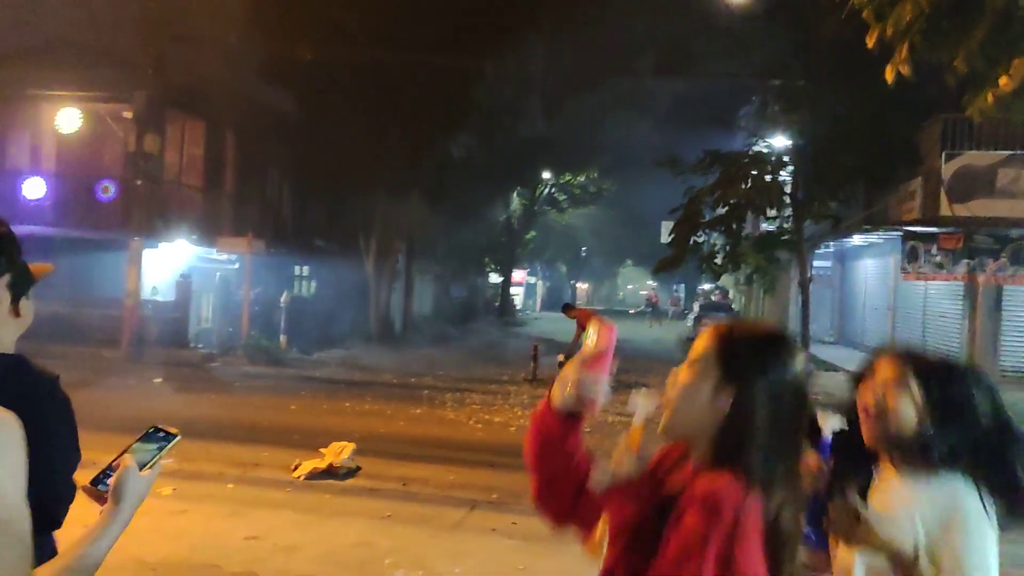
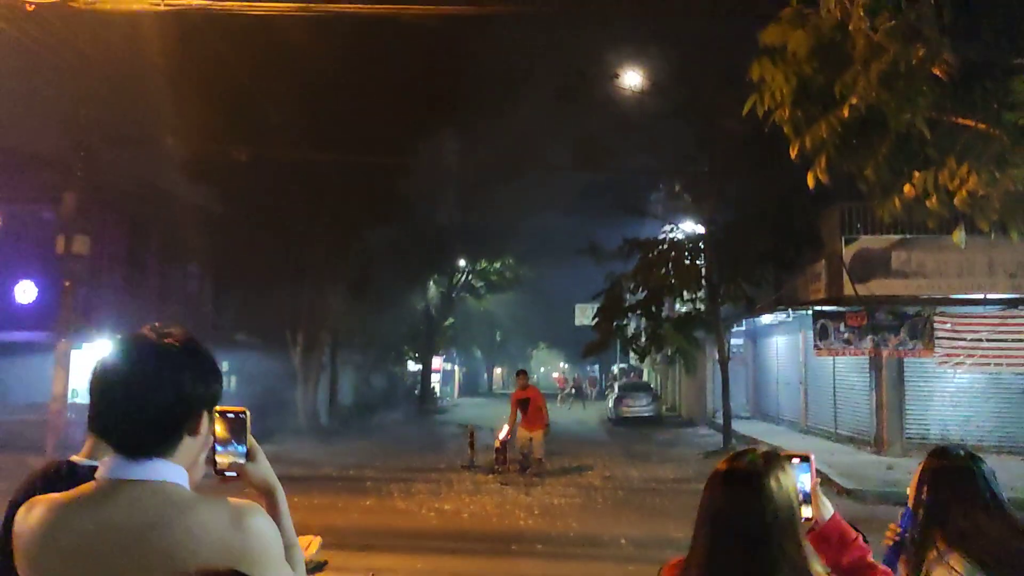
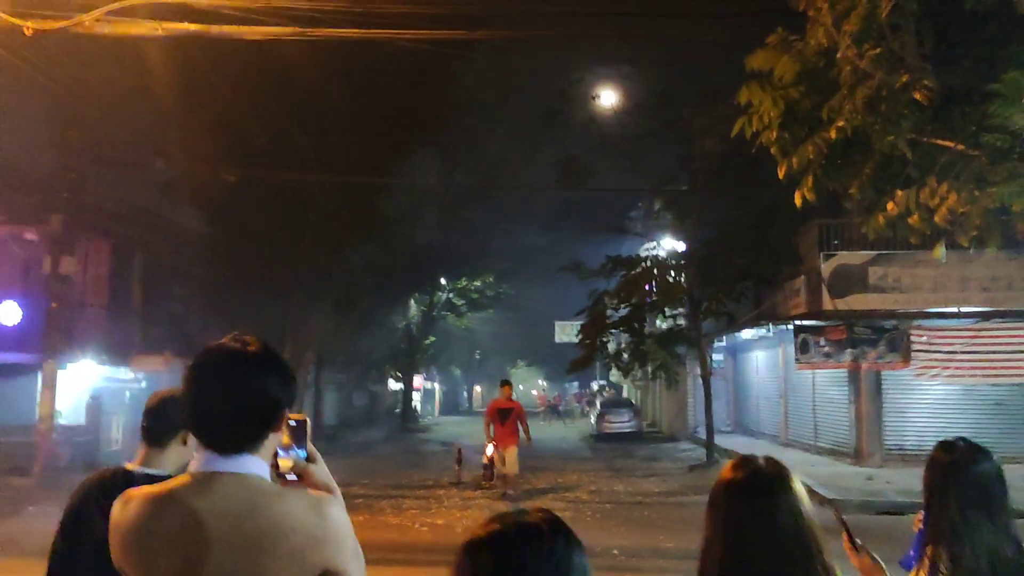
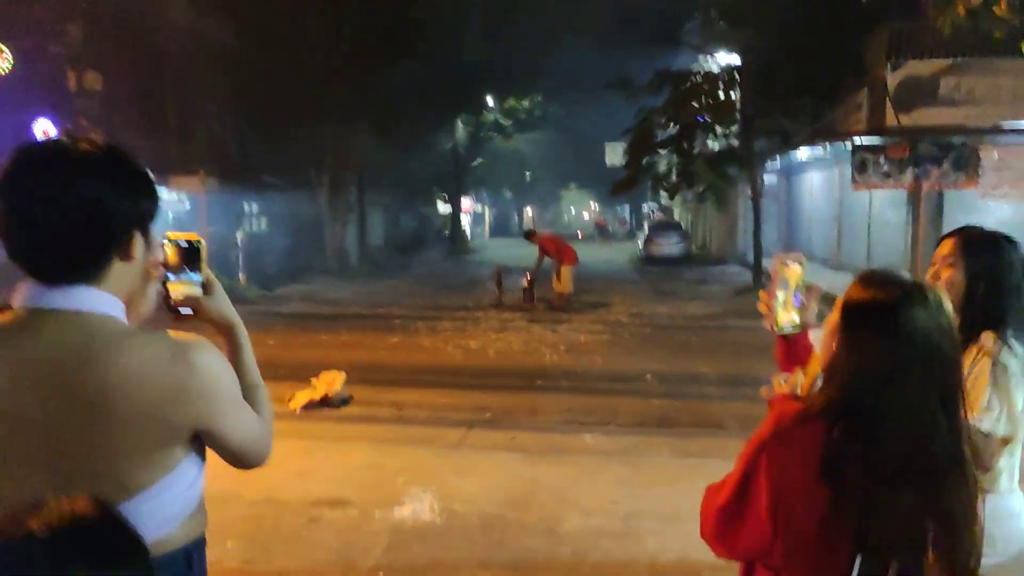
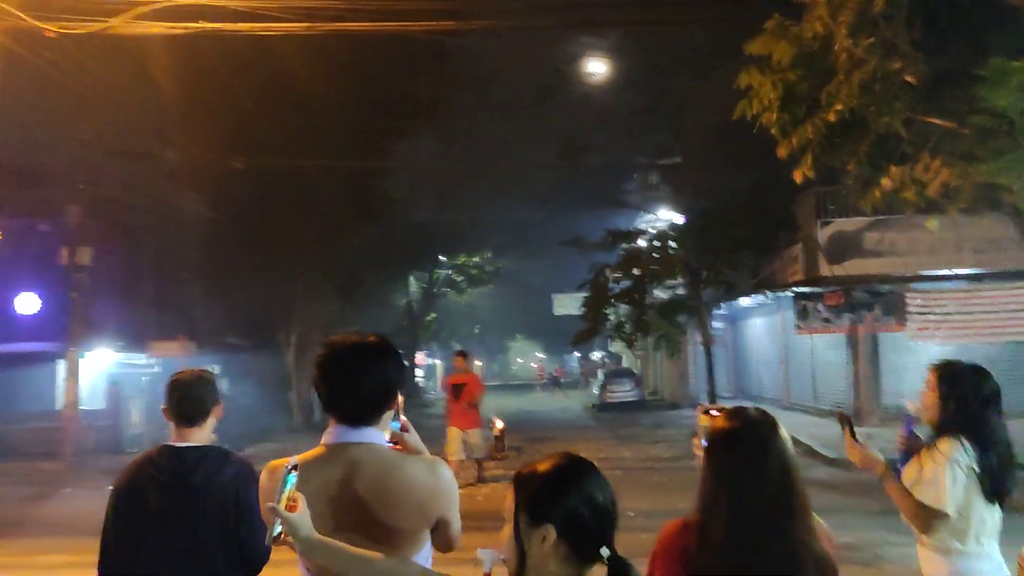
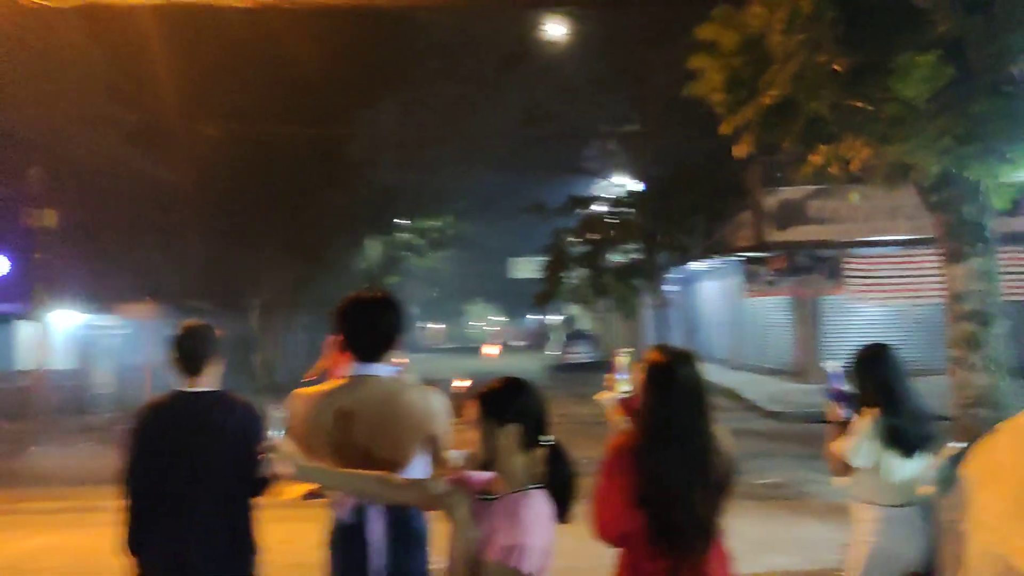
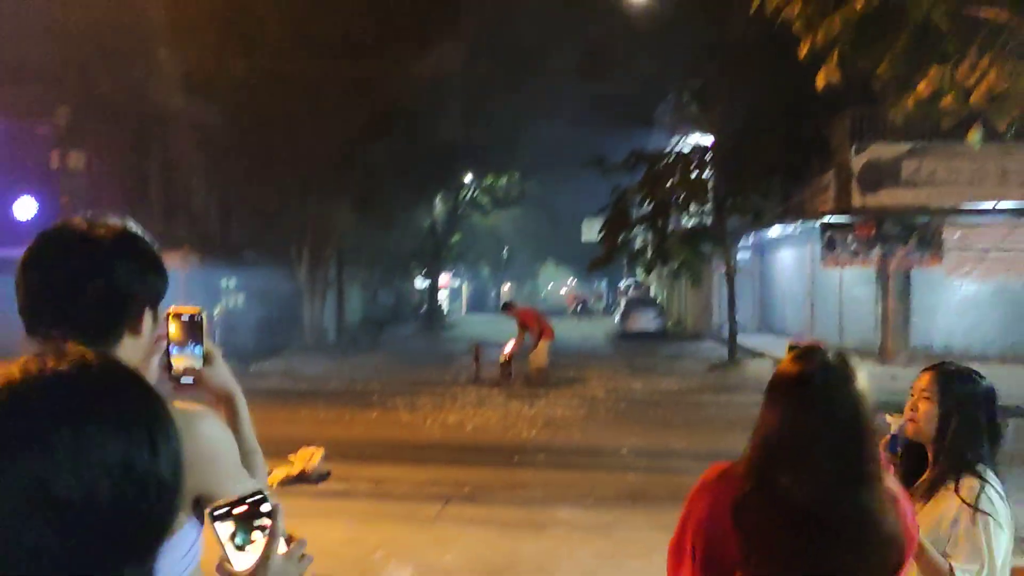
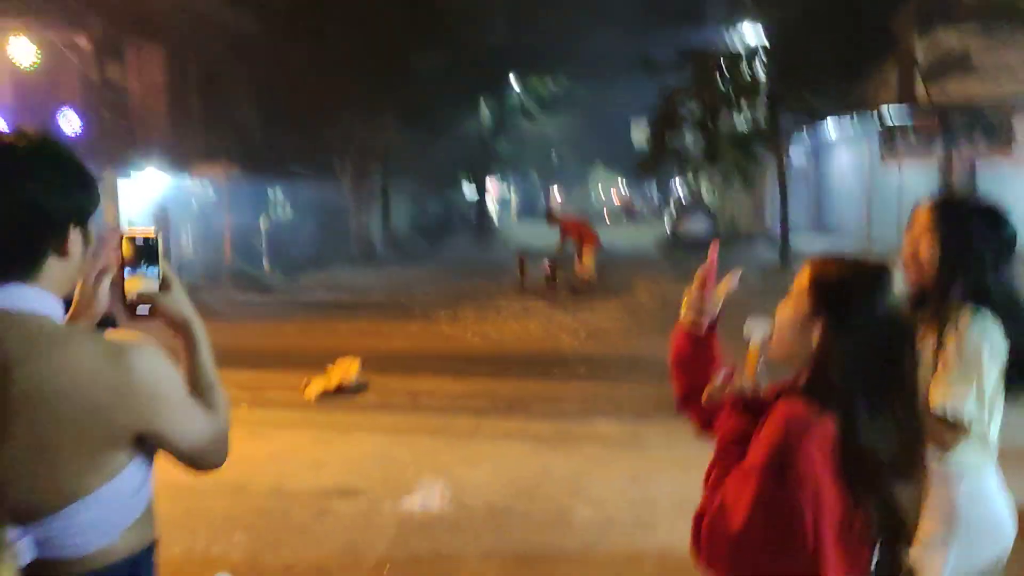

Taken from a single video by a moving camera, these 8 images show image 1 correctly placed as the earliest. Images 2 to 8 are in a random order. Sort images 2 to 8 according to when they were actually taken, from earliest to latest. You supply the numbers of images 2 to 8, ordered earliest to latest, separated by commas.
8, 4, 7, 2, 3, 5, 6
